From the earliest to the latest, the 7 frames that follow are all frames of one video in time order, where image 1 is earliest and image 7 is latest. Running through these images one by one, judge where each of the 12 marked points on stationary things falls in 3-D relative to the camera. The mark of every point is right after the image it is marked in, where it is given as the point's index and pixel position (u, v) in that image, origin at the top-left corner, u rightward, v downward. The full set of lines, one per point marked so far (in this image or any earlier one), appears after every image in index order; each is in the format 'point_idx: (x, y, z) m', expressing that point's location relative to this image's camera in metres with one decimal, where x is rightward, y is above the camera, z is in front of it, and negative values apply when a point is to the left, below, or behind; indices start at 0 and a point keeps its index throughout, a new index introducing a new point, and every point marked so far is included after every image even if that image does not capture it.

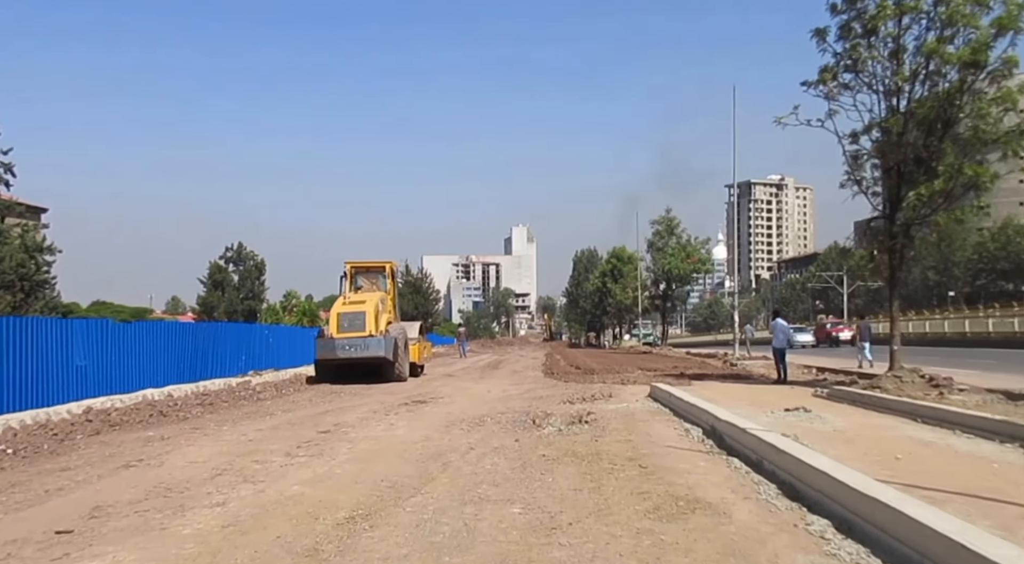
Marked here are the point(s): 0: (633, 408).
0: (+2.2, -2.2, +16.7) m
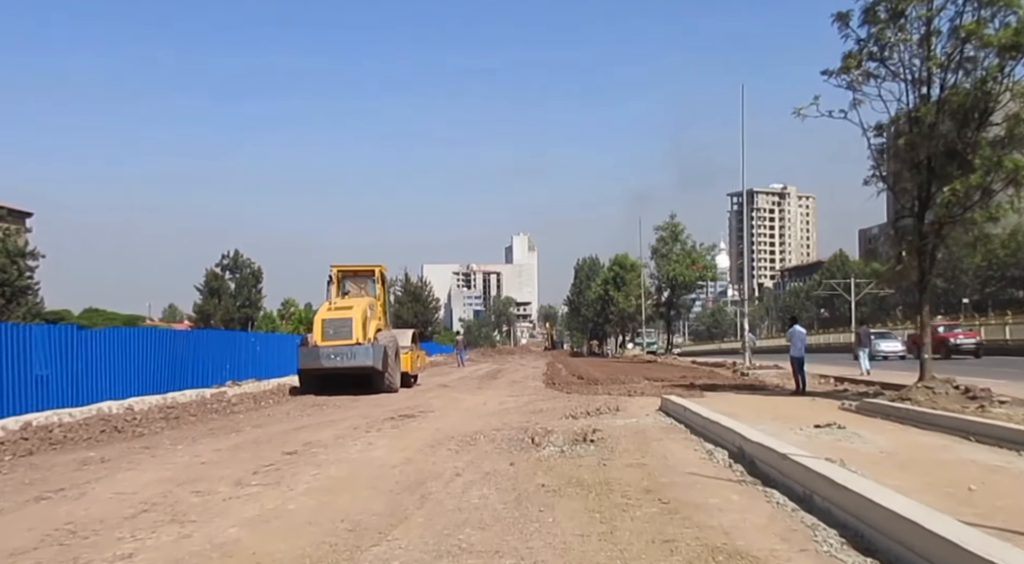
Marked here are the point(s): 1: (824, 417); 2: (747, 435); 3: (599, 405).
0: (+2.1, -2.2, +14.9) m
1: (+5.3, -2.3, +16.0) m
2: (+2.7, -1.7, +10.7) m
3: (+1.8, -2.6, +19.3) m
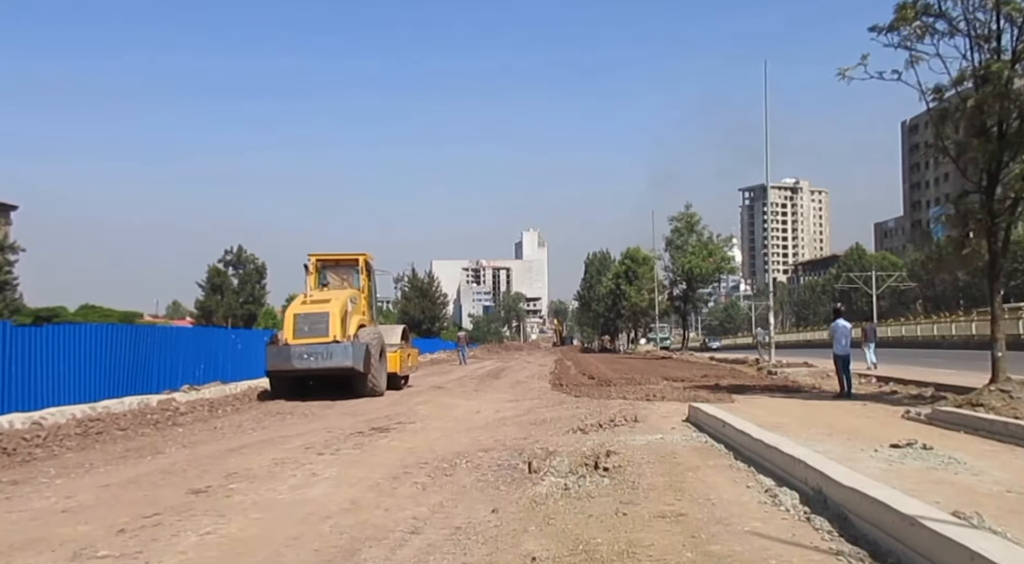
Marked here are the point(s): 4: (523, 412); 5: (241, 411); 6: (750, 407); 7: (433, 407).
0: (+2.0, -2.0, +11.7) m
1: (+5.2, -2.0, +12.8) m
2: (+2.5, -1.5, +7.5) m
3: (+1.7, -2.3, +16.1) m
4: (+0.2, -2.5, +17.7) m
5: (-5.6, -2.7, +19.5) m
6: (+4.6, -2.4, +18.0) m
7: (-1.7, -2.6, +19.5) m
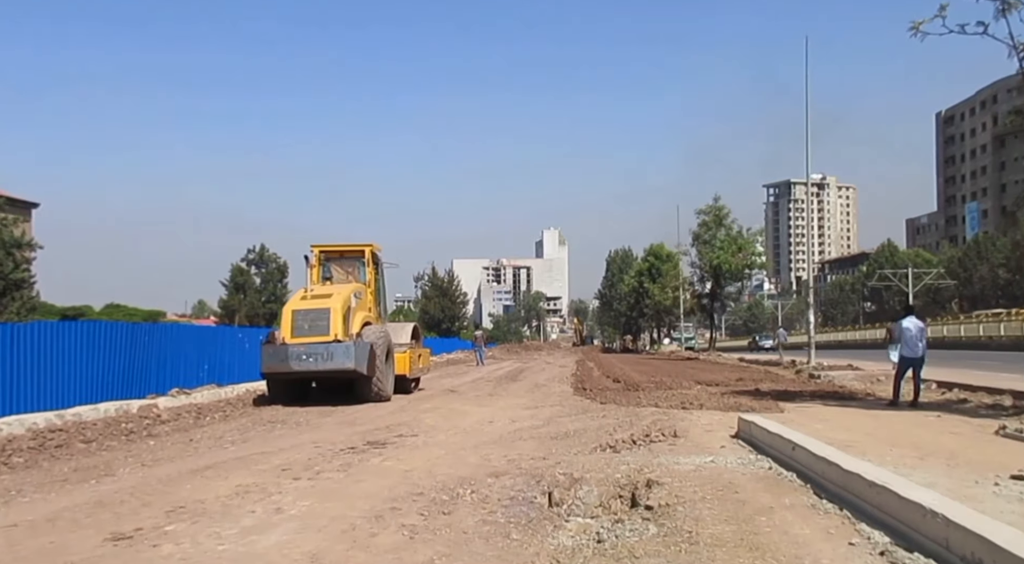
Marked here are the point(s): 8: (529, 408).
0: (+2.2, -1.9, +9.5) m
1: (+5.4, -1.9, +10.5) m
2: (+2.6, -1.4, +5.3) m
3: (+2.0, -2.2, +14.0) m
4: (+0.5, -2.3, +15.6) m
5: (-5.3, -2.5, +17.5) m
6: (+4.9, -2.3, +15.8) m
7: (-1.3, -2.5, +17.4) m
8: (+0.3, -2.6, +19.3) m
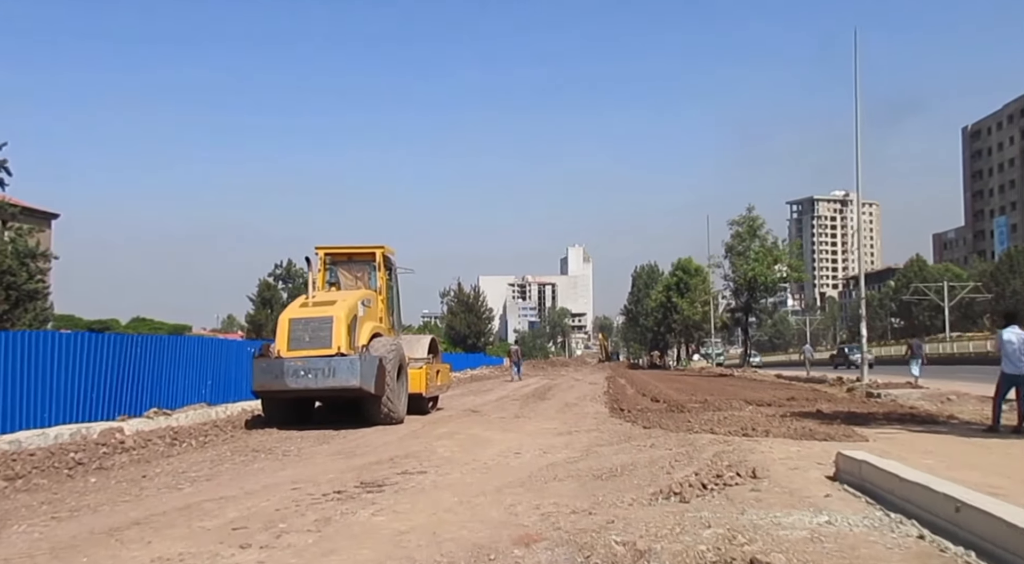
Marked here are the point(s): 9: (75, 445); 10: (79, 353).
0: (+2.5, -1.8, +6.8) m
1: (+5.7, -1.8, +7.7) m
2: (+2.8, -1.2, +2.6) m
3: (+2.4, -2.2, +11.2) m
4: (+1.0, -2.4, +12.8) m
5: (-4.8, -2.6, +14.9) m
6: (+5.3, -2.3, +12.9) m
7: (-0.8, -2.5, +14.7) m
8: (+0.9, -2.7, +16.5) m
9: (-6.2, -2.4, +13.5) m
10: (-8.8, -1.5, +19.1) m
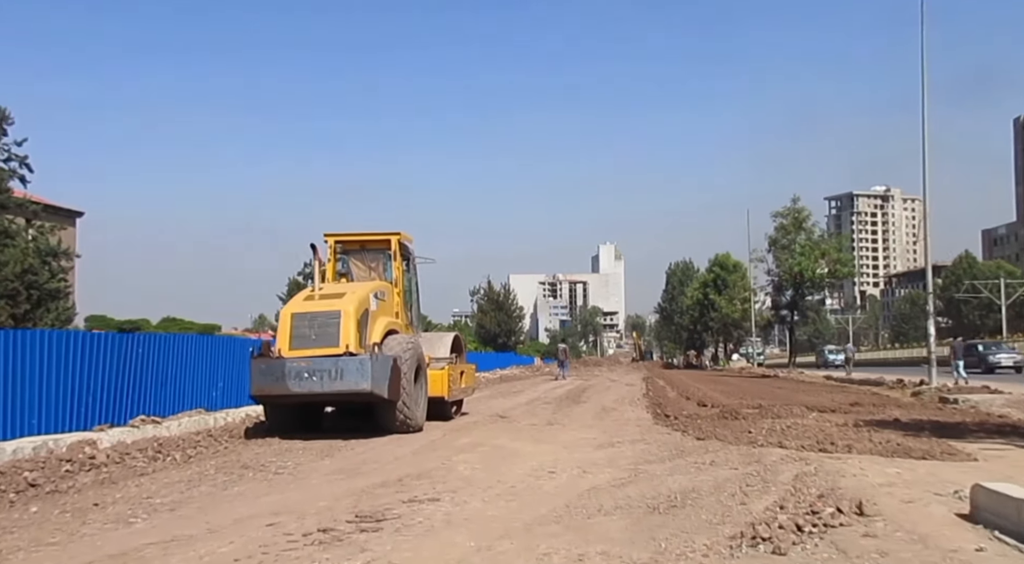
0: (+2.6, -1.6, +4.5) m
1: (+5.9, -1.7, +5.3) m
2: (+2.8, -1.1, +0.3) m
3: (+2.7, -2.0, +9.0) m
4: (+1.3, -2.2, +10.6) m
5: (-4.4, -2.4, +12.9) m
6: (+5.7, -2.1, +10.6) m
7: (-0.4, -2.4, +12.6) m
8: (+1.4, -2.5, +14.4) m
9: (-5.8, -2.2, +11.5) m
10: (-8.2, -1.3, +17.2) m
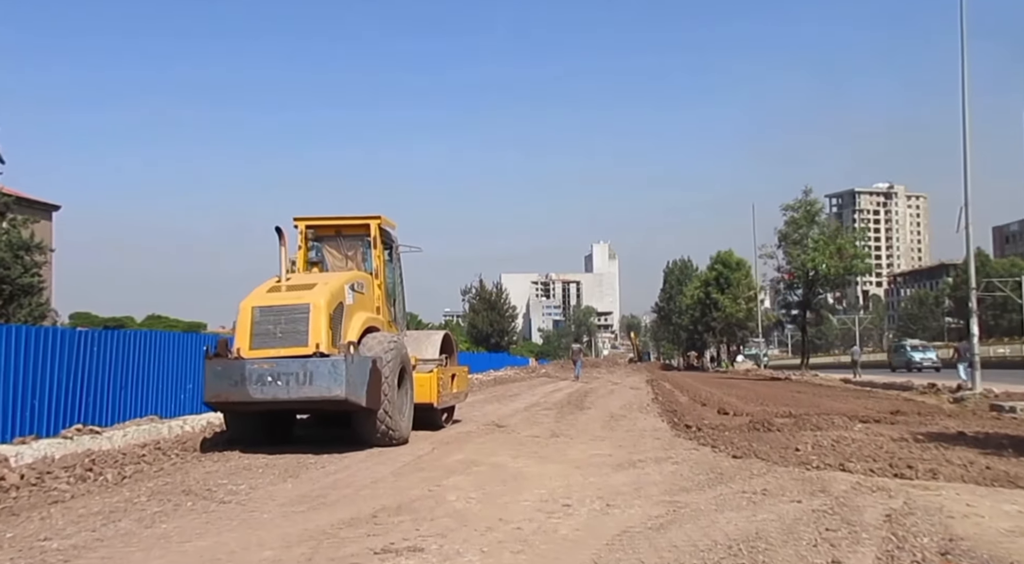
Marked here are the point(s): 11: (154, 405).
0: (+2.7, -1.5, +2.2) m
1: (+6.0, -1.5, +3.0) m
2: (+2.9, -0.9, -2.0) m
3: (+2.8, -1.9, +6.6) m
4: (+1.4, -2.0, +8.3) m
5: (-4.3, -2.3, +10.5) m
6: (+5.8, -2.0, +8.3) m
7: (-0.3, -2.2, +10.2) m
8: (+1.4, -2.3, +12.0) m
9: (-5.8, -2.0, +9.1) m
10: (-8.2, -1.1, +14.8) m
11: (-7.8, -2.6, +19.5) m
